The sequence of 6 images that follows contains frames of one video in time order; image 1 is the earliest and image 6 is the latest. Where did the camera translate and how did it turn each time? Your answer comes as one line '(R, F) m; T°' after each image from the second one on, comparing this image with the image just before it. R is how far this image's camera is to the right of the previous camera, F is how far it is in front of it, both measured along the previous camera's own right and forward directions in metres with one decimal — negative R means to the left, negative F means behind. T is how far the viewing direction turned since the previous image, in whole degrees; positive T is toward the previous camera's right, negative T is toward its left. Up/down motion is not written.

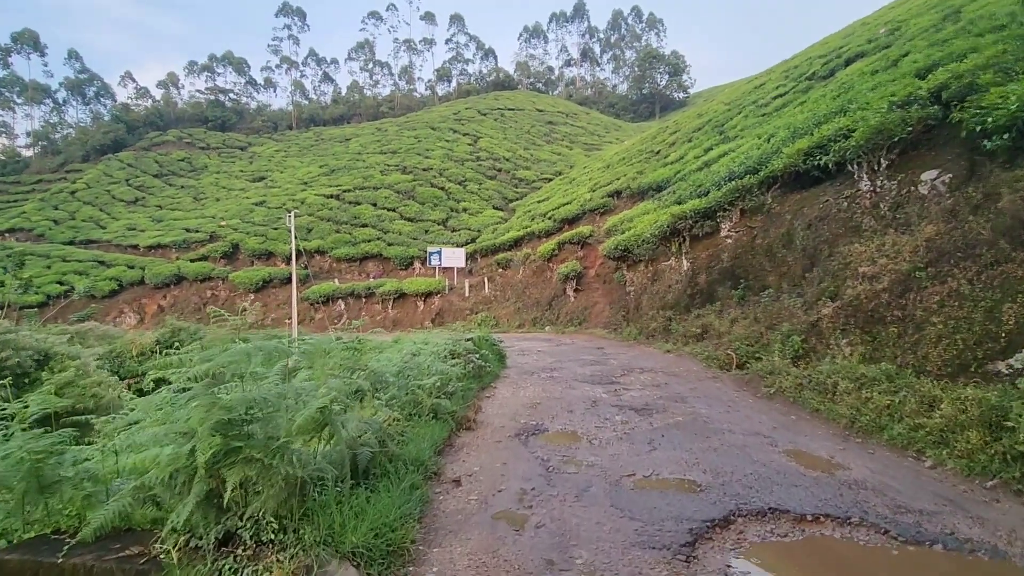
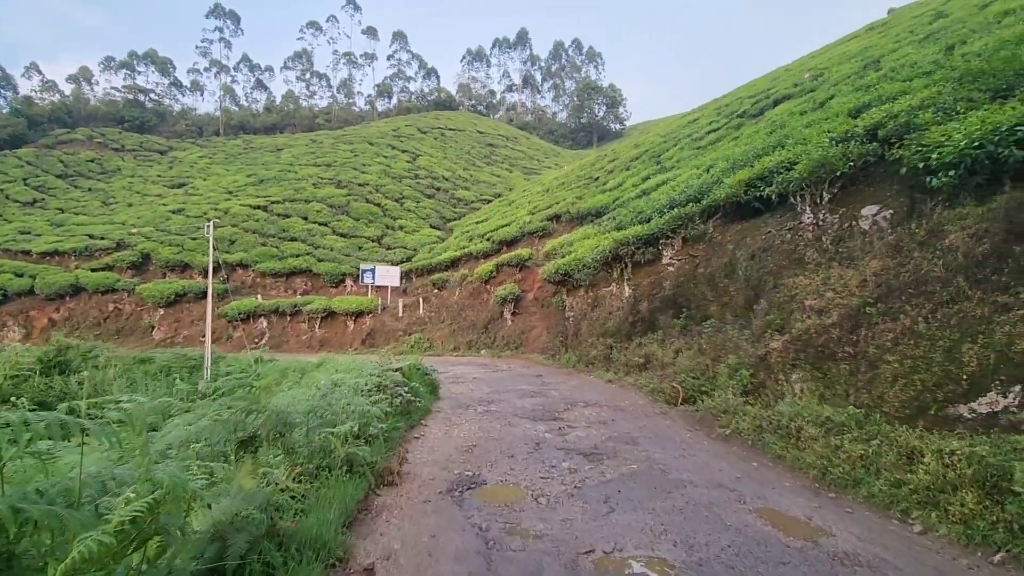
(0.0, +0.8) m; +7°
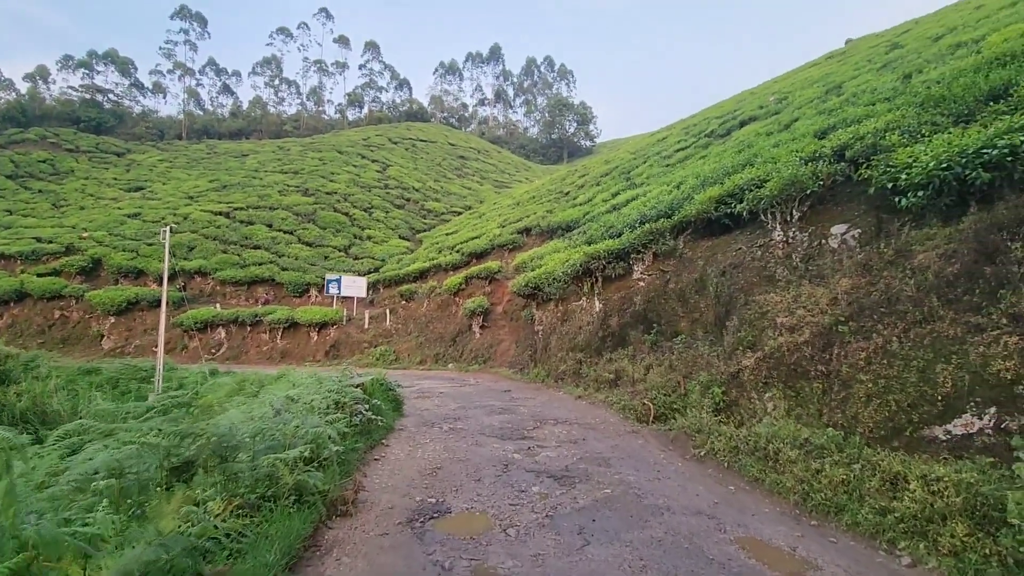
(0.0, +0.3) m; +3°
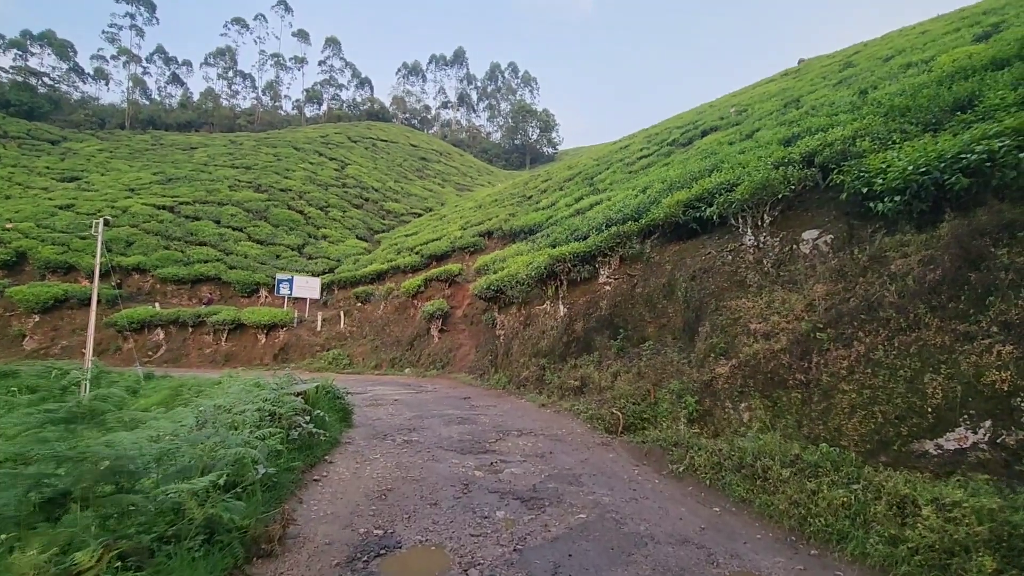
(-0.1, +0.6) m; +4°
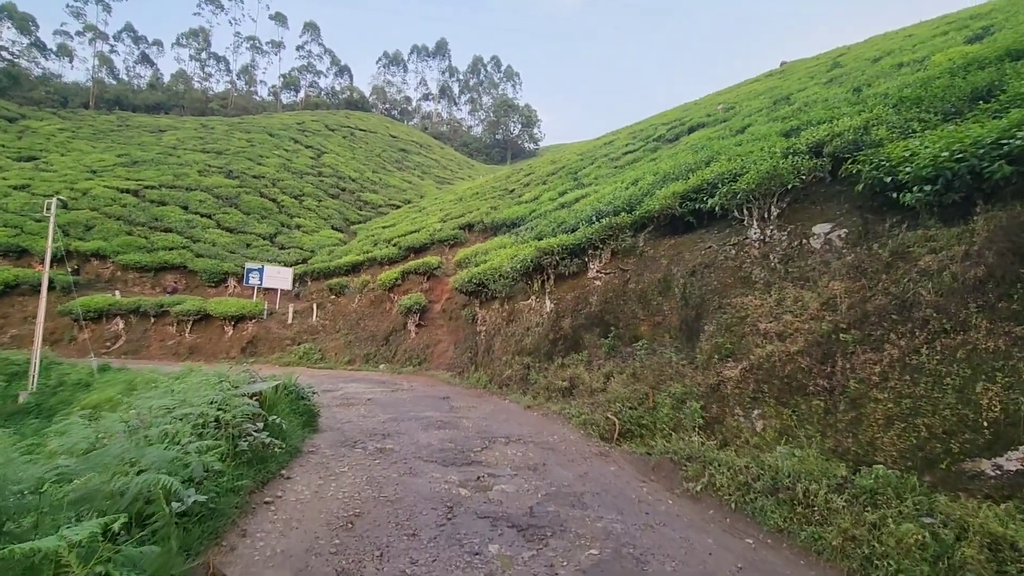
(-0.2, +0.8) m; +2°
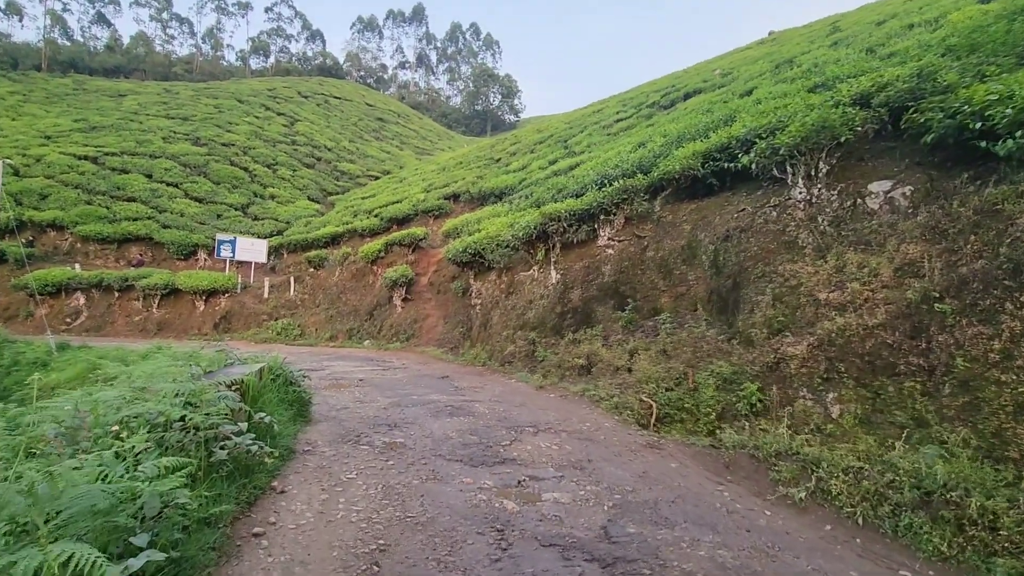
(-0.6, +1.1) m; +2°
